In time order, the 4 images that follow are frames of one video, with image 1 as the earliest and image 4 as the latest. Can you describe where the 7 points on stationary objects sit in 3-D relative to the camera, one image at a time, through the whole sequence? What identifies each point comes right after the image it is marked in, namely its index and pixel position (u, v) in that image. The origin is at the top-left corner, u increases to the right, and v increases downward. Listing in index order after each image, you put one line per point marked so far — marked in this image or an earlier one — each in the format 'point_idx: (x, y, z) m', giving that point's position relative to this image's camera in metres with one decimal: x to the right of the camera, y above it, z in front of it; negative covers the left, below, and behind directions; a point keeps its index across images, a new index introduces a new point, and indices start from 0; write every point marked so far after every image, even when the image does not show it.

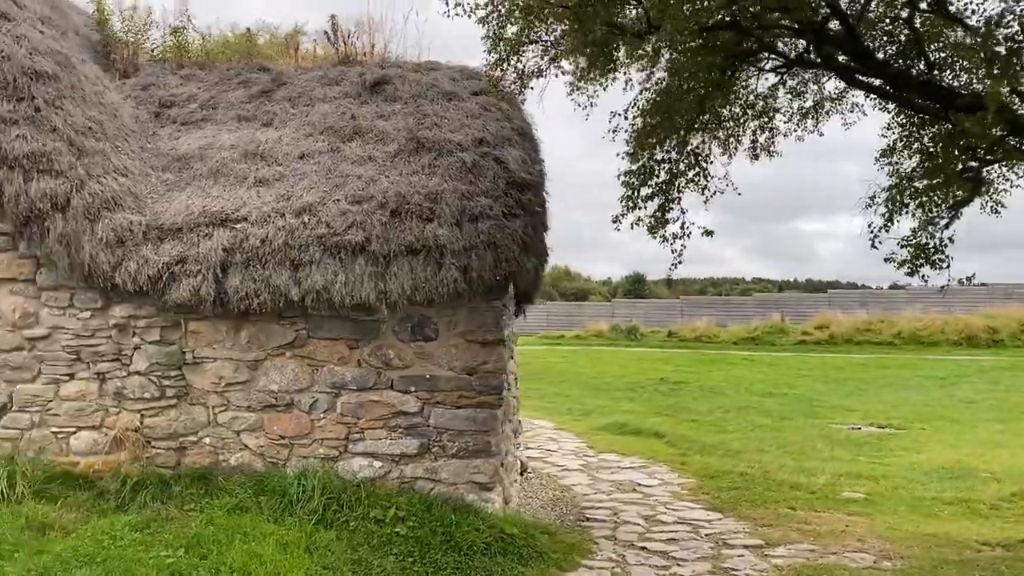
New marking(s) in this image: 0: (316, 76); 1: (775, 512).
0: (-1.4, +1.5, +6.4) m
1: (+2.0, -1.7, +6.8) m
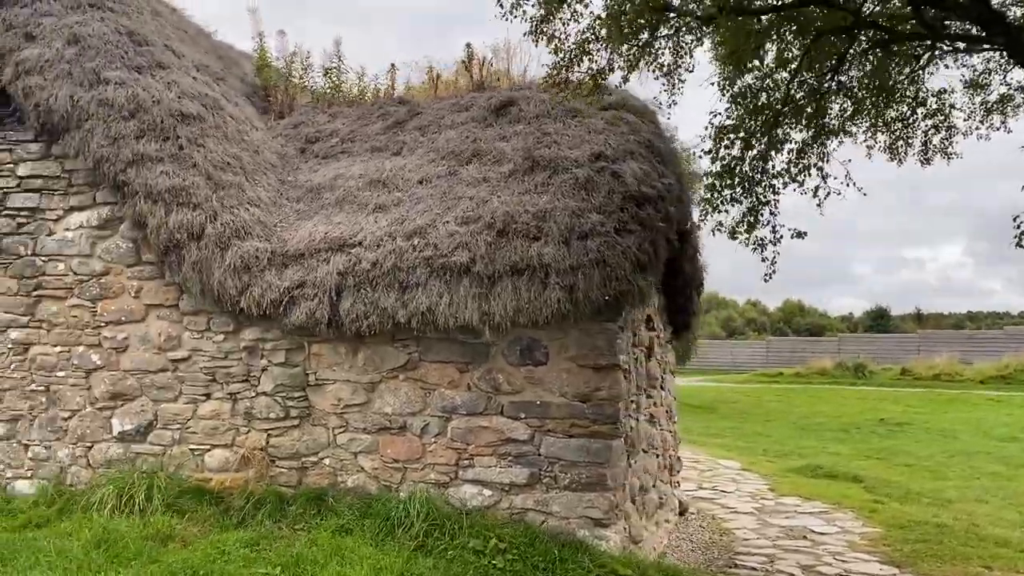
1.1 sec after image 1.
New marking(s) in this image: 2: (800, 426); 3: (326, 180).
0: (-0.5, +1.3, +6.4) m
1: (+3.0, -1.9, +5.8) m
2: (+5.6, -2.7, +17.3) m
3: (-1.2, +0.7, +5.9) m
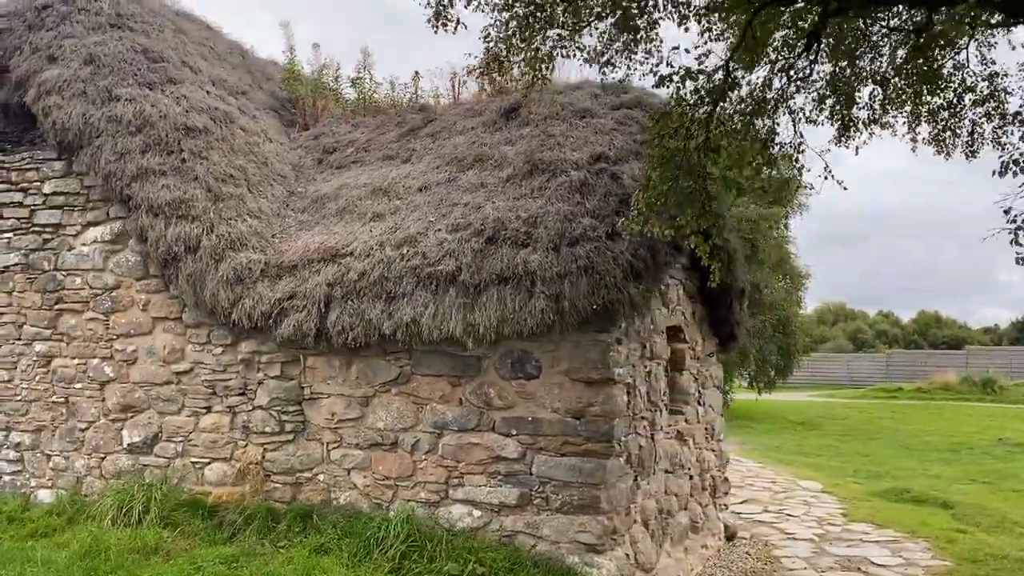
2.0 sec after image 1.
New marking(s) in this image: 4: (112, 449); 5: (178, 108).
0: (-0.3, +1.3, +6.2) m
1: (+3.0, -1.9, +5.1) m
2: (+7.2, -2.9, +16.1) m
3: (-1.2, +0.6, +5.8) m
4: (-2.5, -1.0, +5.6) m
5: (-2.2, +1.2, +5.7) m
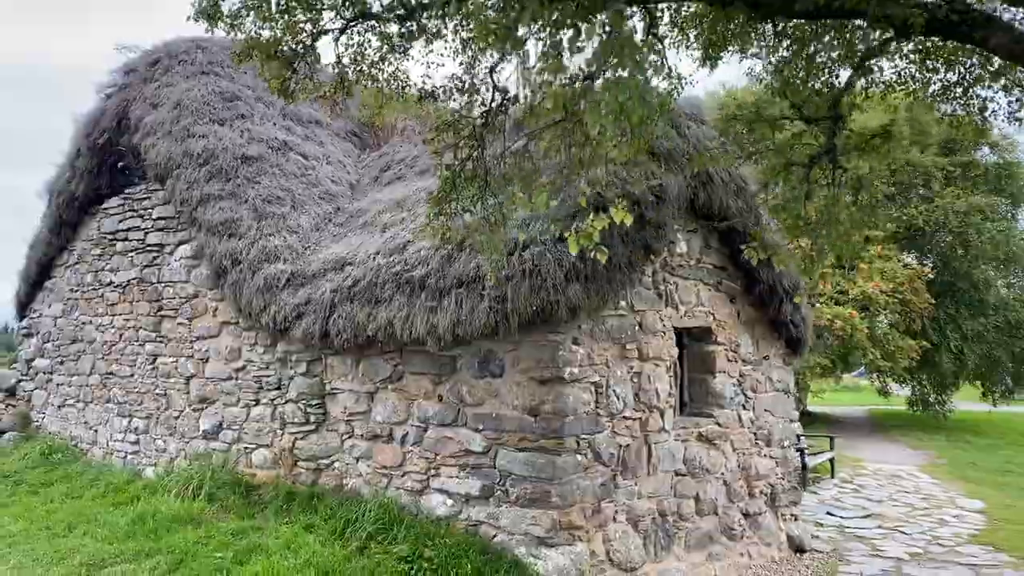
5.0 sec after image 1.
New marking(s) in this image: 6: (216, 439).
0: (-0.1, +1.2, +6.6) m
1: (+2.8, -1.9, +4.5) m
2: (+10.0, -2.8, +13.8) m
3: (-1.0, +0.6, +6.4) m
4: (-2.4, -1.1, +6.5) m
5: (-2.0, +1.1, +6.6) m
6: (-2.1, -1.1, +6.4) m
